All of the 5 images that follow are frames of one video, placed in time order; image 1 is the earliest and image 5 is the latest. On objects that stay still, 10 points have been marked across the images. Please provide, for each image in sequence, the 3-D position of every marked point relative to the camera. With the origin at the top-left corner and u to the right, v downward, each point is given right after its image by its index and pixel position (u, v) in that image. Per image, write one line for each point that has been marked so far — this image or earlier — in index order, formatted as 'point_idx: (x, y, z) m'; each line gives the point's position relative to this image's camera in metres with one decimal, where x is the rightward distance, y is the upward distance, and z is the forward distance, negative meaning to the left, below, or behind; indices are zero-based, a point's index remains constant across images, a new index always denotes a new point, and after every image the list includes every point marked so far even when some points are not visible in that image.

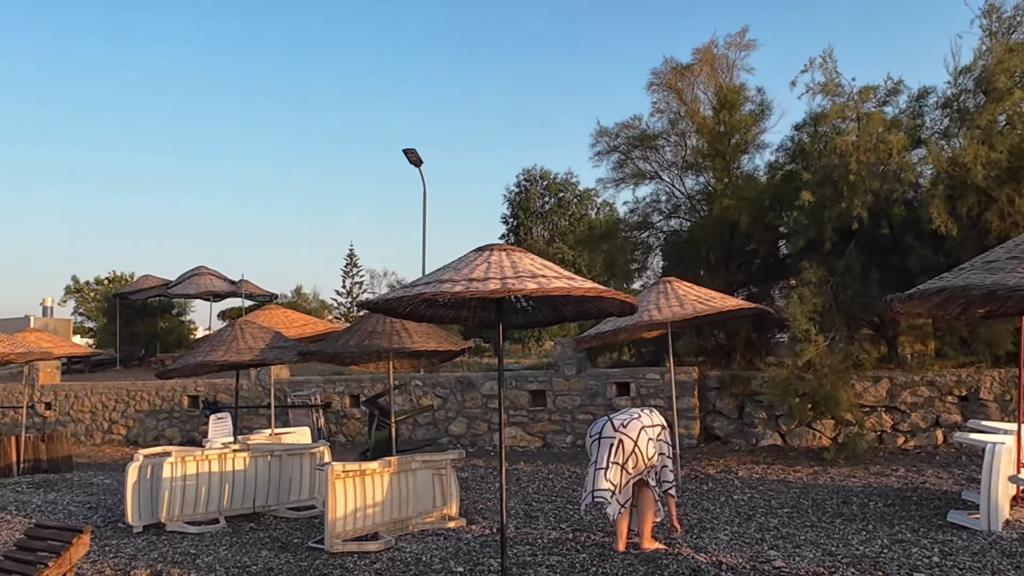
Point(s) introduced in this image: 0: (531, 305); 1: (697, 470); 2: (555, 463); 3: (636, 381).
0: (+0.1, -0.1, +4.7) m
1: (+1.7, -1.7, +8.1) m
2: (+0.5, -1.9, +9.2) m
3: (+1.4, -1.1, +9.9) m
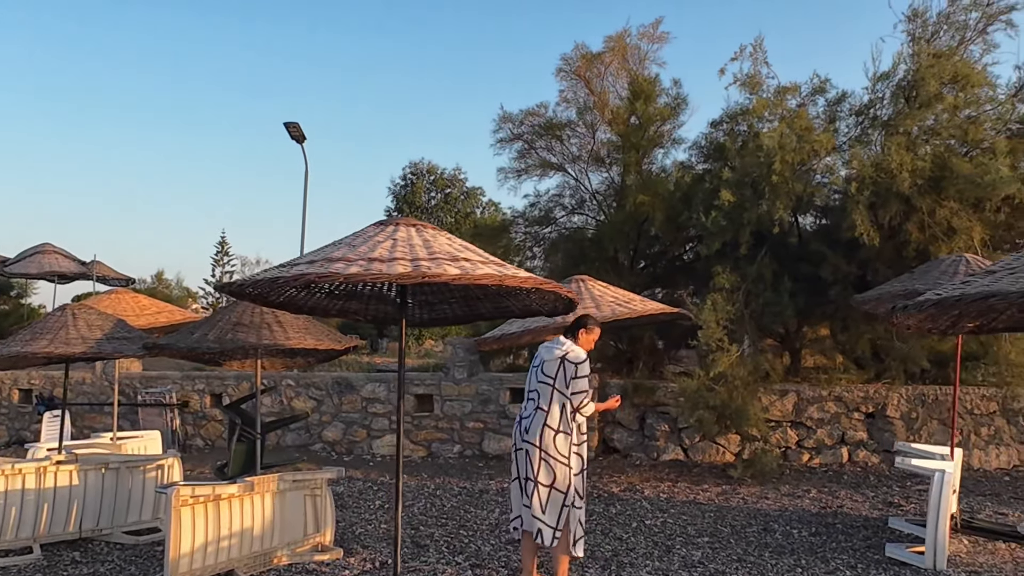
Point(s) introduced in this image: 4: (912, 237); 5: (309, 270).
0: (-0.3, 0.0, +3.9) m
1: (+0.7, -1.7, +7.4) m
2: (-0.7, -1.8, +8.3) m
3: (+0.2, -1.1, +9.1) m
4: (+3.5, +0.4, +7.4) m
5: (-0.7, +0.1, +2.8) m
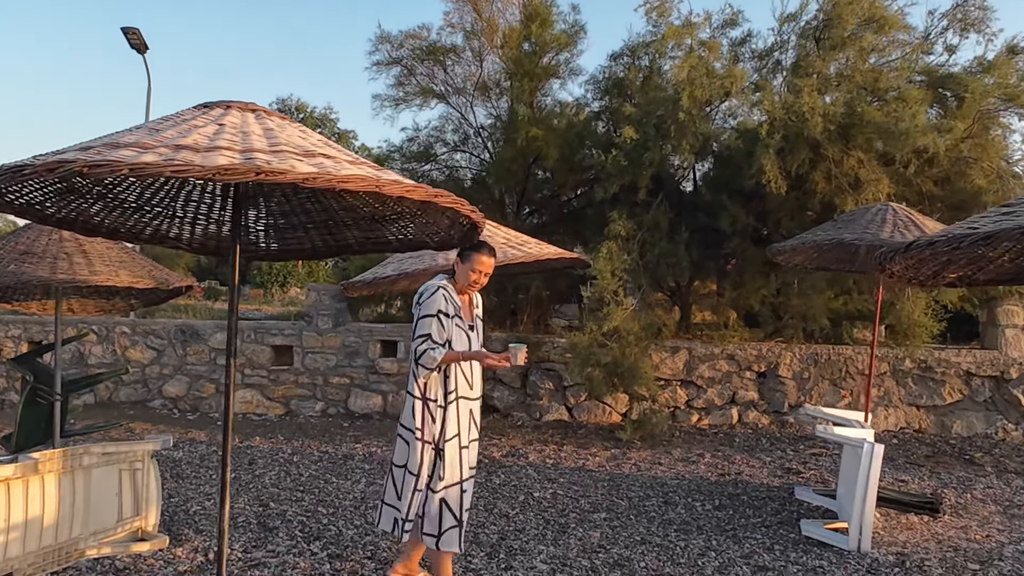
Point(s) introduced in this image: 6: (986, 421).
0: (-0.8, +0.2, +2.9) m
1: (-0.3, -1.3, +6.7) m
2: (-1.8, -1.3, +7.3) m
3: (-1.0, -0.5, +8.3) m
4: (+2.5, +0.8, +7.0) m
5: (-0.9, +0.3, +1.8) m
6: (+4.1, -1.2, +7.5) m
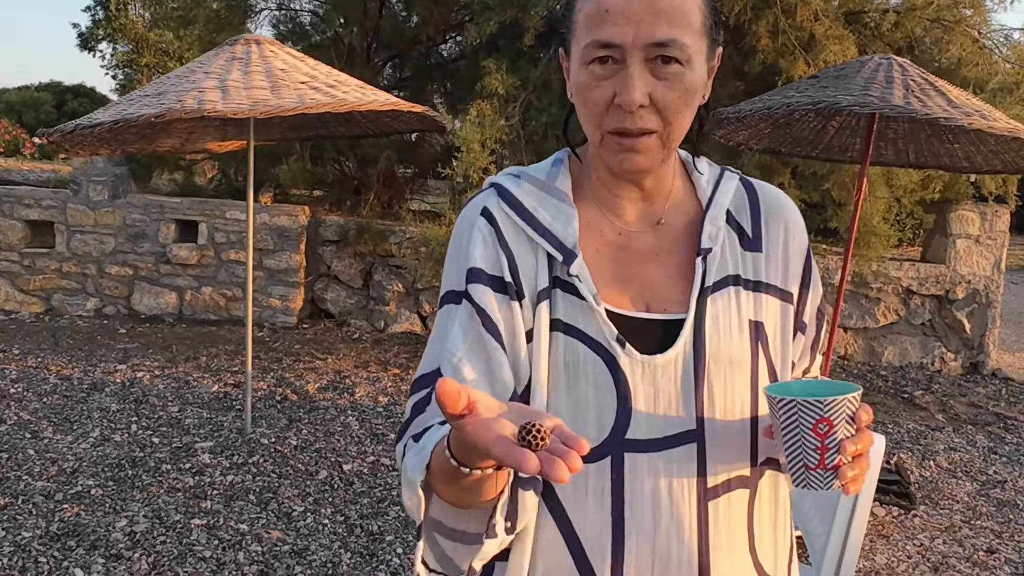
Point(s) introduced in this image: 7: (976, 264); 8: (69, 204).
0: (-1.2, +0.4, +0.9) m
1: (-1.3, -0.5, +4.9) m
2: (-2.9, -0.4, +5.3) m
3: (-2.2, +0.5, +6.2) m
4: (+1.5, +1.5, +5.2) m
5: (-1.2, +0.3, -0.2) m
6: (+3.0, -0.4, +6.2) m
7: (+3.3, +0.2, +6.1) m
8: (-3.2, +0.6, +6.3) m
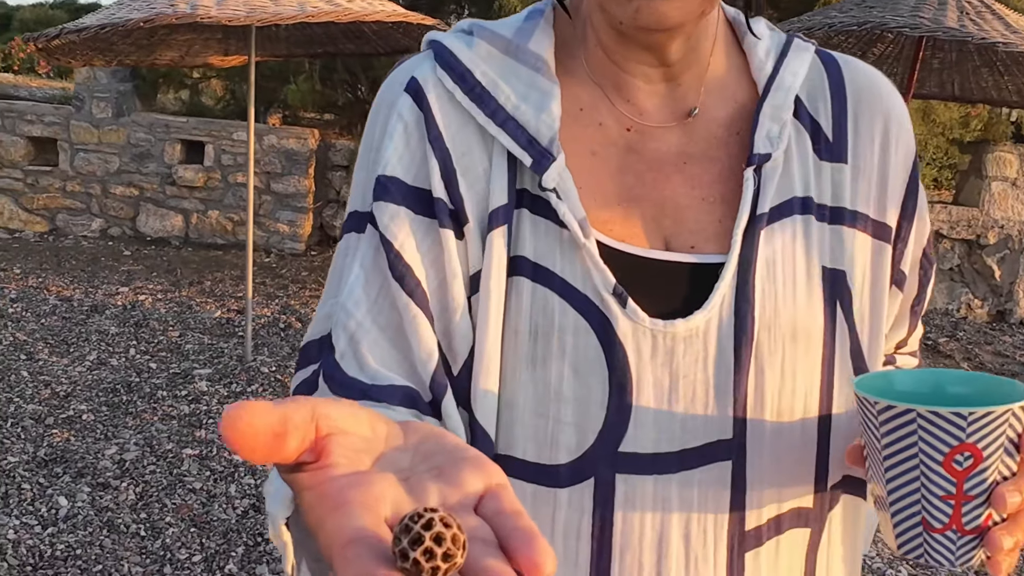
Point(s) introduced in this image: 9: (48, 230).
0: (-1.2, +0.5, +0.7) m
1: (-1.2, -0.1, +4.7) m
2: (-2.8, +0.1, +5.2) m
3: (-2.1, +1.0, +6.0) m
4: (+1.6, +1.8, +4.9) m
5: (-1.2, +0.4, -0.4) m
6: (+3.1, 0.0, +6.0) m
7: (+3.4, +0.5, +5.9) m
8: (-3.1, +1.2, +6.1) m
9: (-3.4, +0.4, +6.3) m
